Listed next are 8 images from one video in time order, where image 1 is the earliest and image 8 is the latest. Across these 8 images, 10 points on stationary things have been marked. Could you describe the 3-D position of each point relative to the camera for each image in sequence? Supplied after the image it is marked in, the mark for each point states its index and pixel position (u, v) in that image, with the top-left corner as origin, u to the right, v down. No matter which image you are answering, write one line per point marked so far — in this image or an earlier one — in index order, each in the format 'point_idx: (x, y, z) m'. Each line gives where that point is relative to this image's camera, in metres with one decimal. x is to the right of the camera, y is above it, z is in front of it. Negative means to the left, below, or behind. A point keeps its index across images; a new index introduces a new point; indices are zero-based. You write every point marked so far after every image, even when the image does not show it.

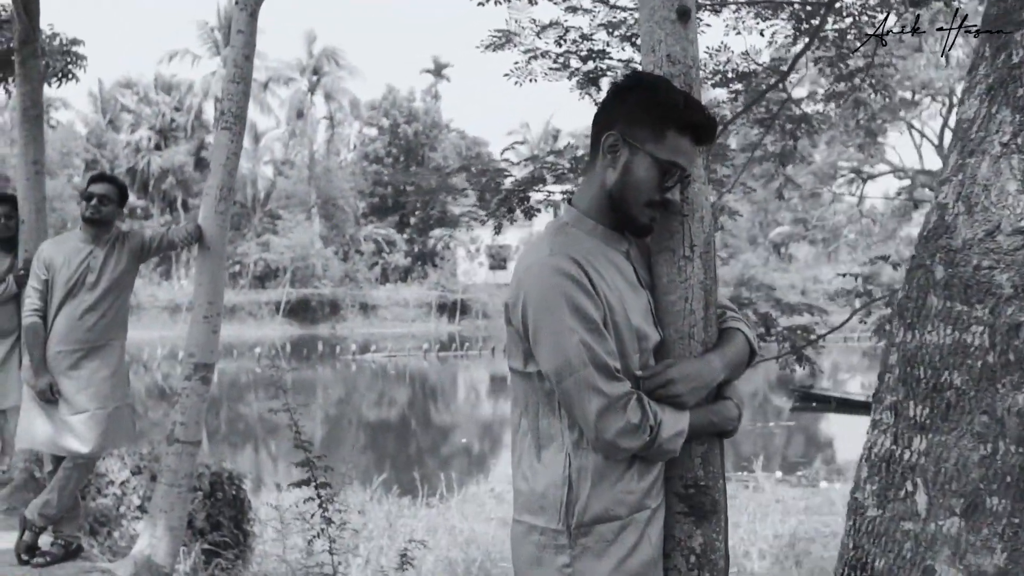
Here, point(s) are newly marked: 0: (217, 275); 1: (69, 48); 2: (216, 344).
0: (-1.0, 0.0, +4.7) m
1: (-3.3, +1.8, +9.8) m
2: (-1.0, -0.2, +4.7) m
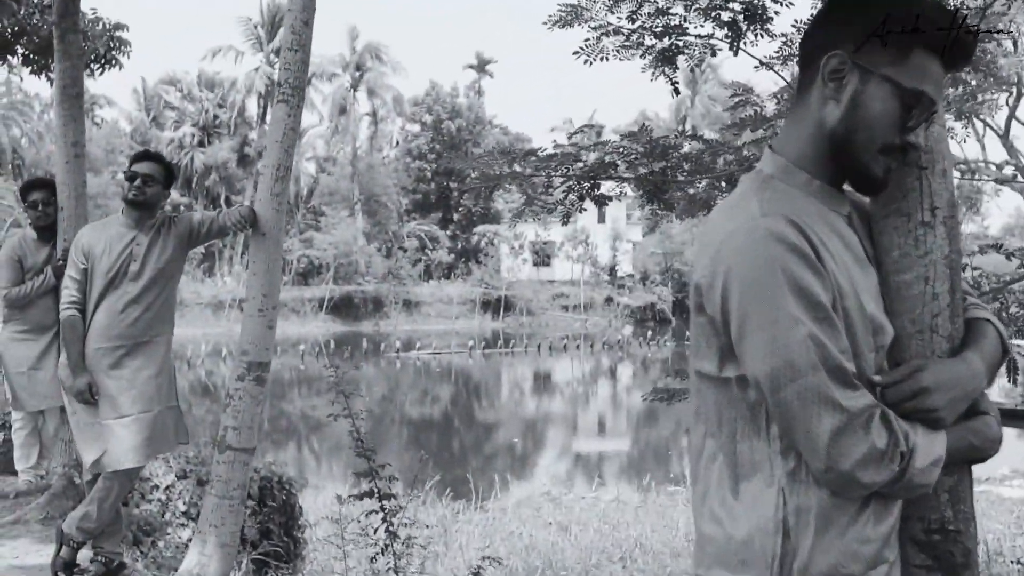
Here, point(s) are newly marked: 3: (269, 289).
0: (-0.8, +0.1, +4.2) m
1: (-2.8, +1.8, +9.4) m
2: (-0.8, -0.2, +4.2) m
3: (-0.8, 0.0, +4.2) m
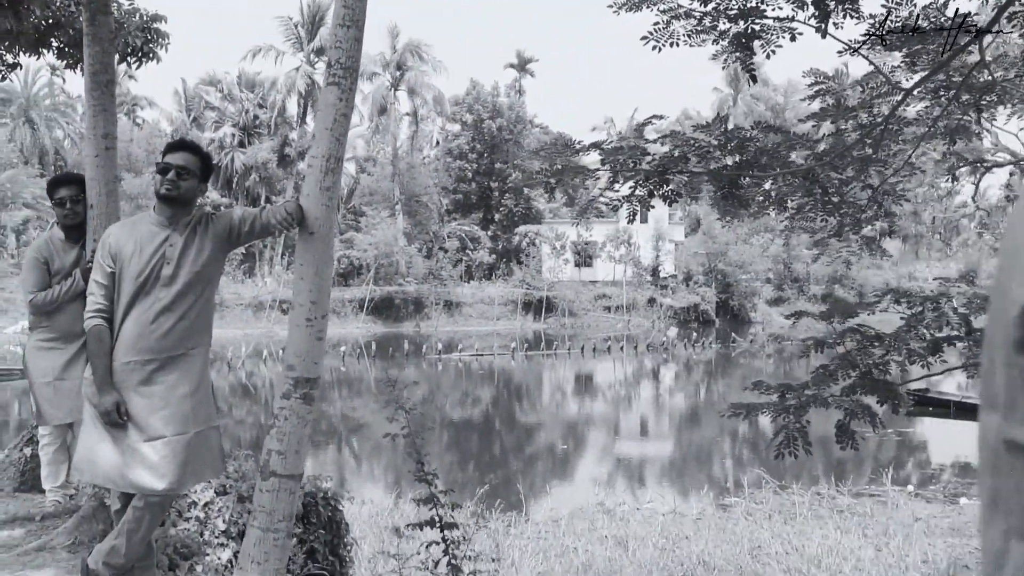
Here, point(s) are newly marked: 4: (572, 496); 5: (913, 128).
0: (-0.5, +0.1, +3.7) m
1: (-2.4, +1.8, +9.0) m
2: (-0.5, -0.2, +3.7) m
3: (-0.5, 0.0, +3.7) m
4: (+0.5, -2.0, +13.0) m
5: (+2.0, +0.8, +6.7) m
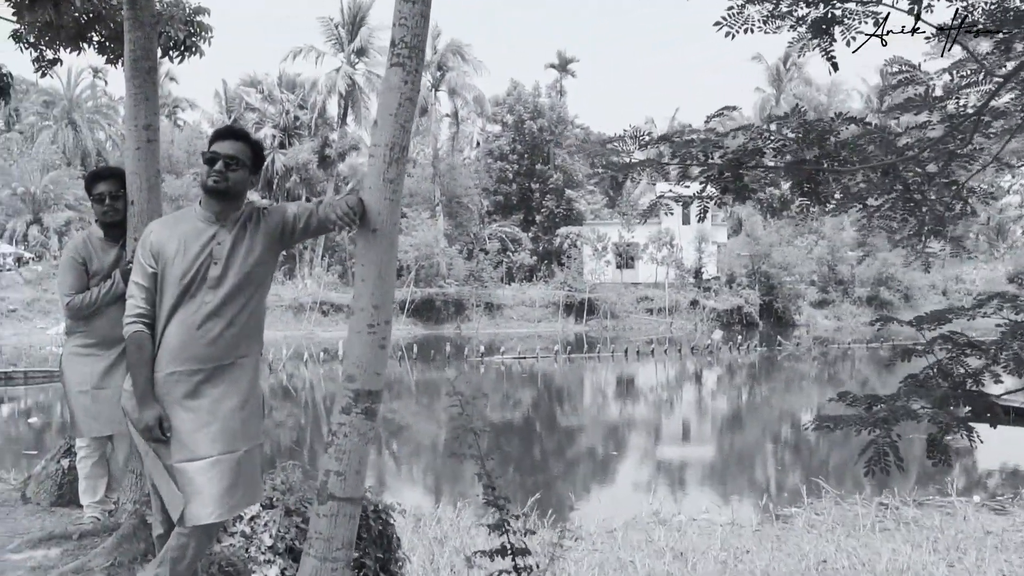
0: (-0.3, +0.1, +3.4) m
1: (-2.1, +1.8, +8.6) m
2: (-0.3, -0.2, +3.4) m
3: (-0.3, 0.0, +3.4) m
4: (+1.0, -2.0, +12.6) m
5: (+2.3, +0.8, +6.2) m
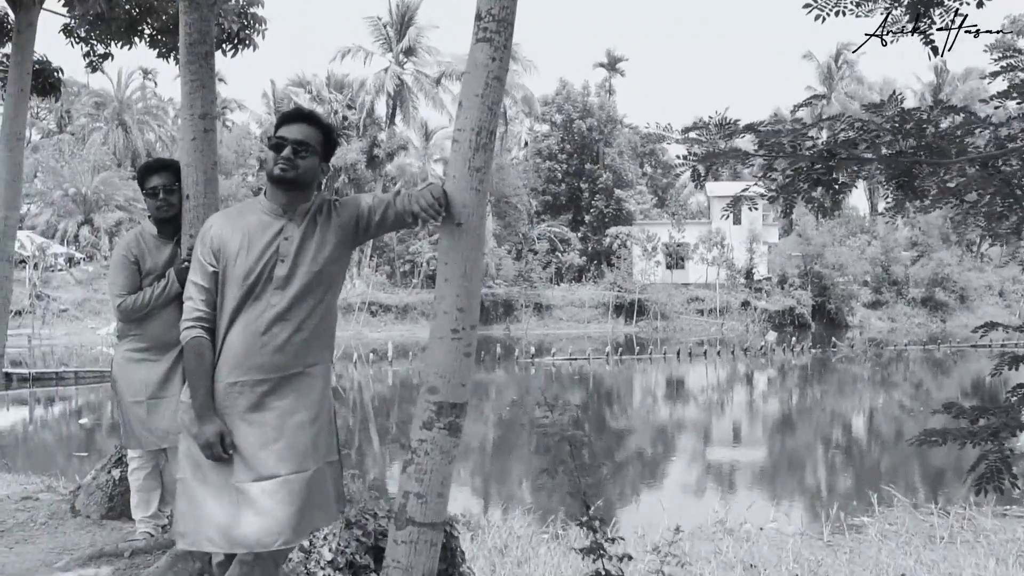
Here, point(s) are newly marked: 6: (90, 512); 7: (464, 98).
0: (-0.1, +0.1, +3.0) m
1: (-1.7, +1.8, +8.4) m
2: (-0.1, -0.2, +3.0) m
3: (-0.1, 0.0, +3.0) m
4: (+1.5, -2.0, +12.2) m
5: (+2.6, +0.8, +5.8) m
6: (-1.6, -0.9, +5.1) m
7: (-0.1, +0.4, +3.1) m
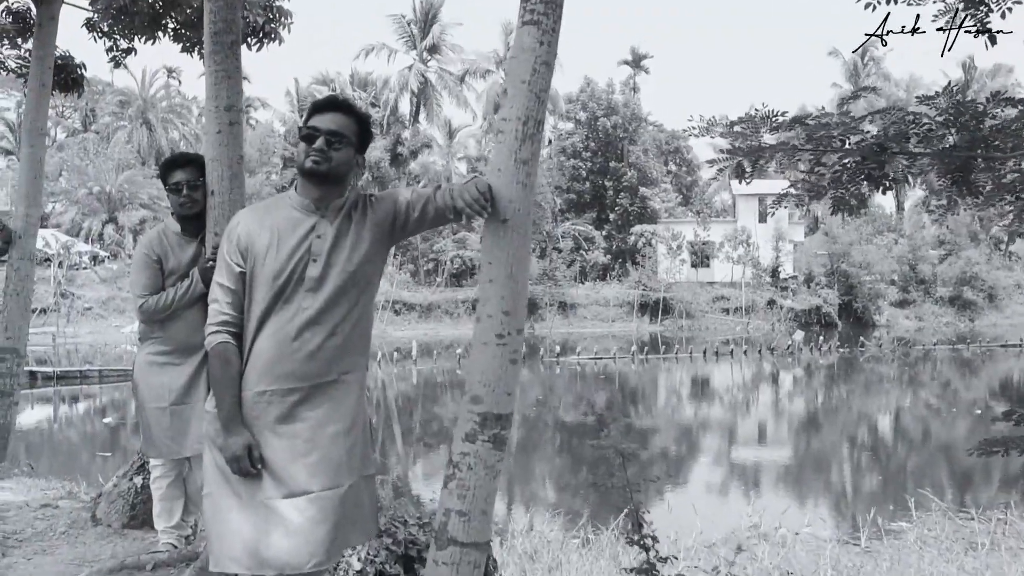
0: (0.0, +0.1, +2.8) m
1: (-1.5, +1.8, +8.2) m
2: (0.0, -0.2, +2.8) m
3: (0.0, 0.0, +2.8) m
4: (+1.8, -2.0, +11.9) m
5: (+2.8, +0.8, +5.5) m
6: (-1.5, -0.9, +4.9) m
7: (0.0, +0.4, +2.9) m
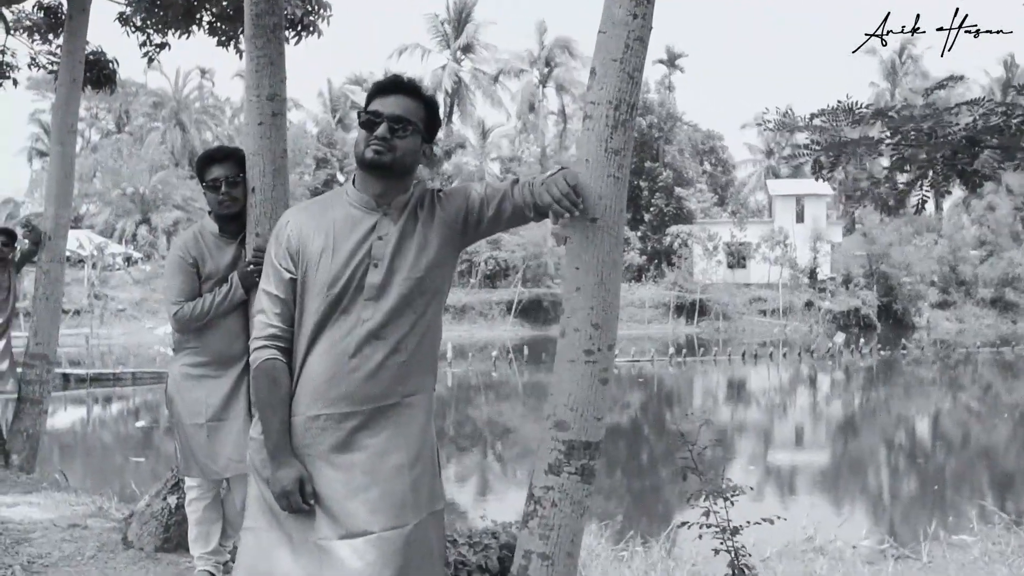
0: (+0.2, 0.0, +2.4) m
1: (-1.2, +1.8, +7.8) m
2: (+0.2, -0.2, +2.4) m
3: (+0.2, 0.0, +2.4) m
4: (+2.2, -2.0, +11.5) m
5: (+3.0, +0.8, +5.1) m
6: (-1.3, -0.9, +4.5) m
7: (+0.2, +0.4, +2.5) m
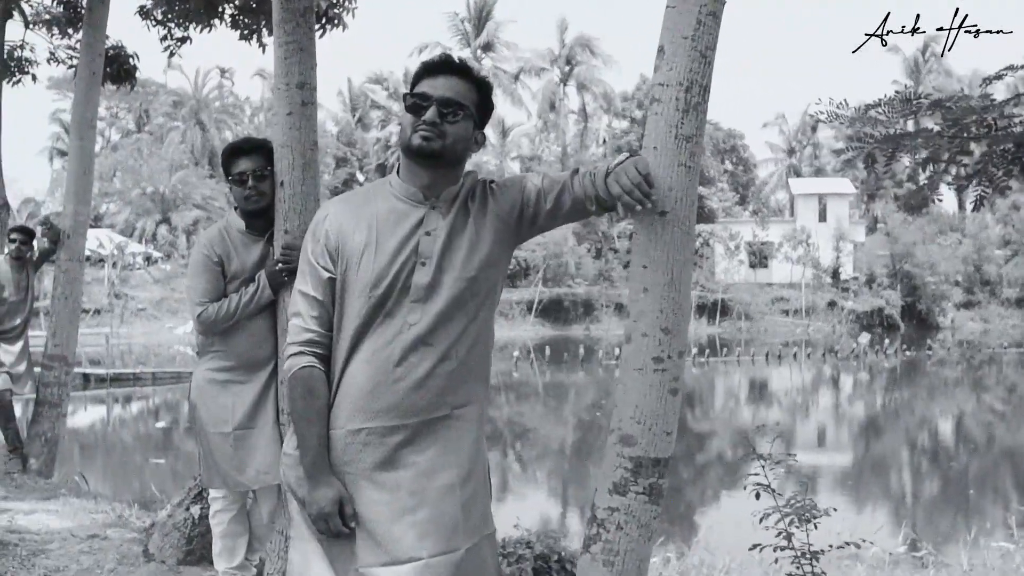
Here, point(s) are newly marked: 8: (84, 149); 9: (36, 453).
0: (+0.3, 0.0, +2.2) m
1: (-1.0, +1.8, +7.6) m
2: (+0.3, -0.2, +2.2) m
3: (+0.3, -0.1, +2.2) m
4: (+2.4, -2.0, +11.2) m
5: (+3.2, +0.8, +4.8) m
6: (-1.1, -0.9, +4.3) m
7: (+0.3, +0.4, +2.3) m
8: (-2.2, +0.7, +6.8) m
9: (-2.5, -0.9, +6.9) m
